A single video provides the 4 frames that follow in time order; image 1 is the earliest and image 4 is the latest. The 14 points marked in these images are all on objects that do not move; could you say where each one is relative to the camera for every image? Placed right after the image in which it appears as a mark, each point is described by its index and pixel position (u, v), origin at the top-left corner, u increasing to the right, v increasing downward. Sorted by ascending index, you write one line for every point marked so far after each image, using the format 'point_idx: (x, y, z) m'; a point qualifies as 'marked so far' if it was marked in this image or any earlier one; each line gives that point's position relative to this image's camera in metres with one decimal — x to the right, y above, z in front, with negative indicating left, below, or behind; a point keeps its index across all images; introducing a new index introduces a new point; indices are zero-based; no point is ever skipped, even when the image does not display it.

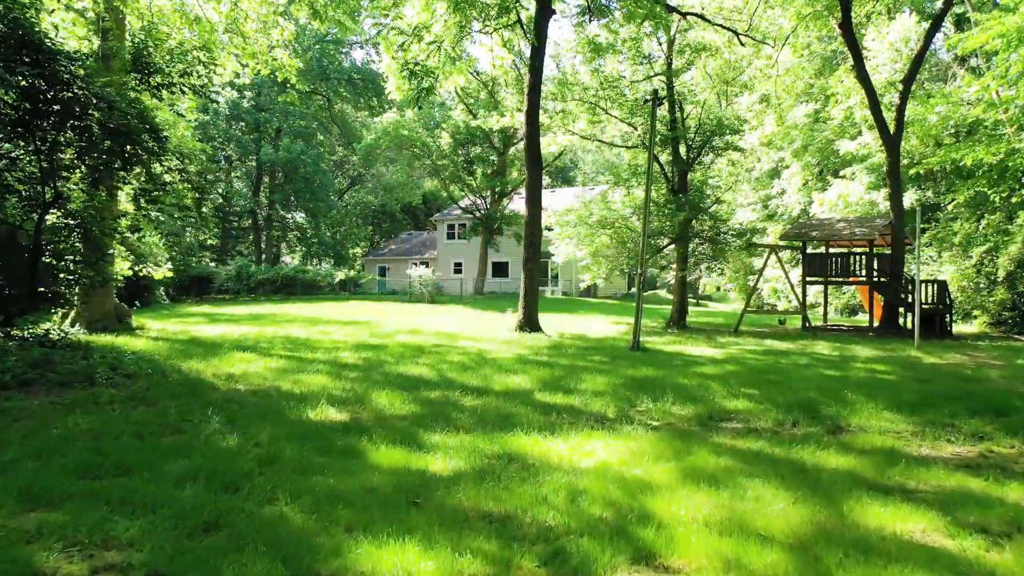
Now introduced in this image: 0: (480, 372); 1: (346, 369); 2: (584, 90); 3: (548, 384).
0: (-0.3, -0.7, +7.2) m
1: (-1.5, -0.7, +7.0) m
2: (+1.4, +3.9, +16.0) m
3: (+0.3, -0.8, +6.6) m
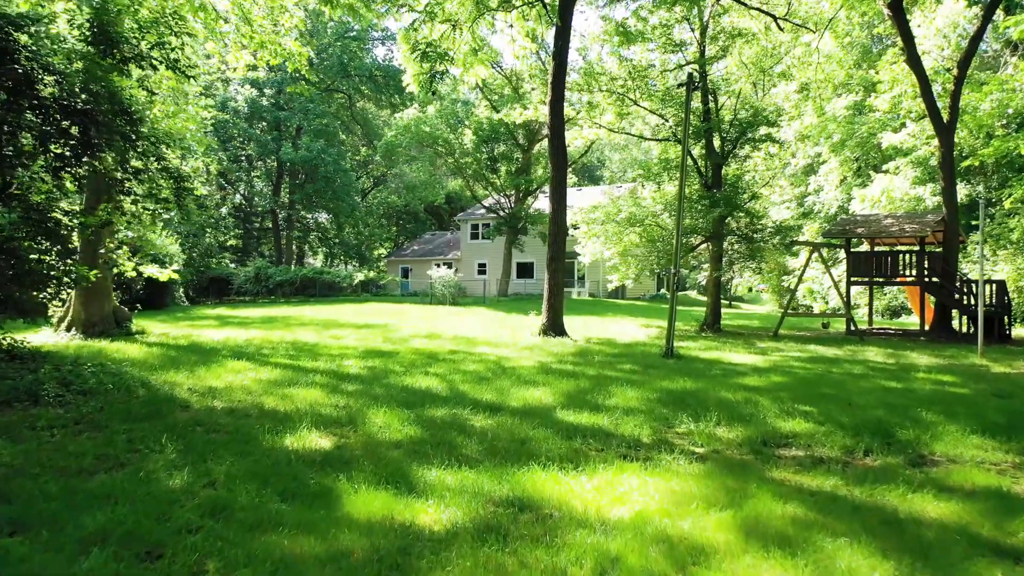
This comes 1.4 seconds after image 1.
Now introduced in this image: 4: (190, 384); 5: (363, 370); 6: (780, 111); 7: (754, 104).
0: (-0.1, -0.8, +6.5) m
1: (-1.3, -0.7, +6.2) m
2: (+1.9, +3.9, +15.1) m
3: (+0.4, -0.8, +5.8) m
4: (-2.2, -0.7, +5.5) m
5: (-1.3, -0.7, +7.0) m
6: (+5.1, +3.3, +15.1) m
7: (+4.4, +3.4, +14.7) m
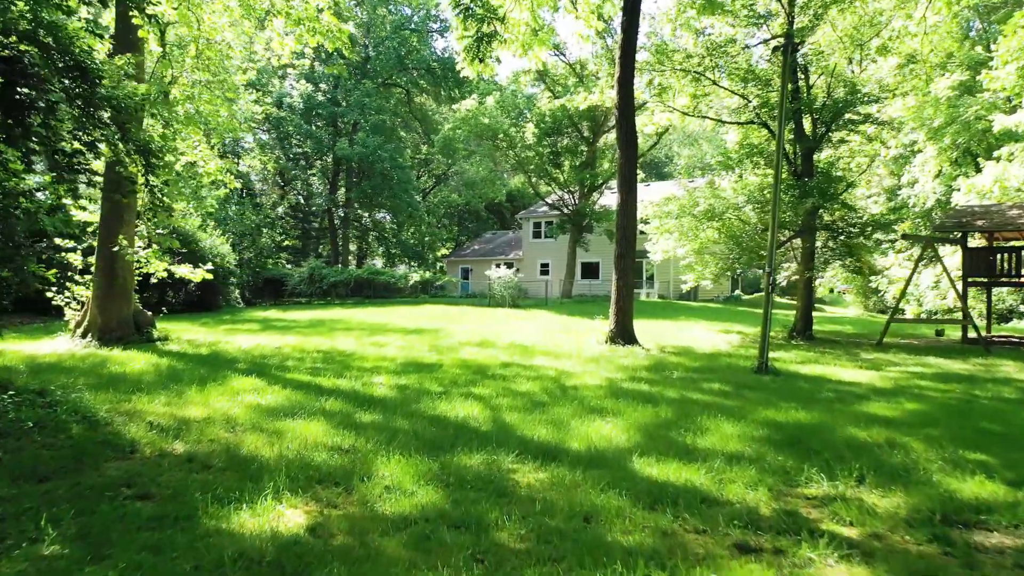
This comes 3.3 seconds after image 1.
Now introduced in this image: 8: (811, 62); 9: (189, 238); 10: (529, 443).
0: (+0.3, -0.8, +5.1) m
1: (-0.9, -0.7, +5.0) m
2: (+3.0, +3.9, +13.6) m
3: (+0.8, -0.8, +4.4) m
4: (-1.9, -0.7, +4.3) m
5: (-0.9, -0.7, +5.8) m
6: (+6.1, +3.3, +13.3) m
7: (+5.5, +3.4, +13.0) m
8: (+4.9, +3.7, +13.2) m
9: (-6.8, +1.1, +16.9) m
10: (+0.1, -0.8, +4.1) m
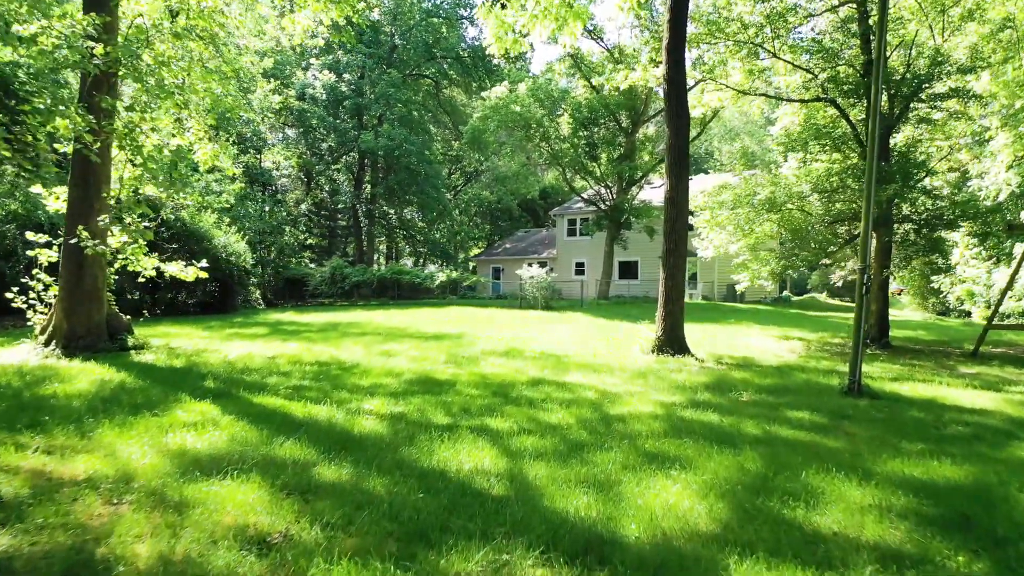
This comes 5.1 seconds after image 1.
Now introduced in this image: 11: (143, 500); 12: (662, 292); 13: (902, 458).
0: (+0.4, -0.8, +3.7) m
1: (-0.8, -0.7, +3.6) m
2: (+3.4, +3.9, +12.0) m
3: (+0.9, -0.8, +2.9) m
4: (-1.8, -0.7, +3.0) m
5: (-0.7, -0.7, +4.4) m
6: (+6.6, +3.3, +11.6) m
7: (+5.9, +3.4, +11.3) m
8: (+5.4, +3.7, +11.6) m
9: (-6.2, +1.1, +15.8) m
10: (+0.2, -0.8, +2.7) m
11: (-1.2, -0.7, +2.8) m
12: (+1.8, 0.0, +9.5) m
13: (+1.9, -0.8, +3.9) m
